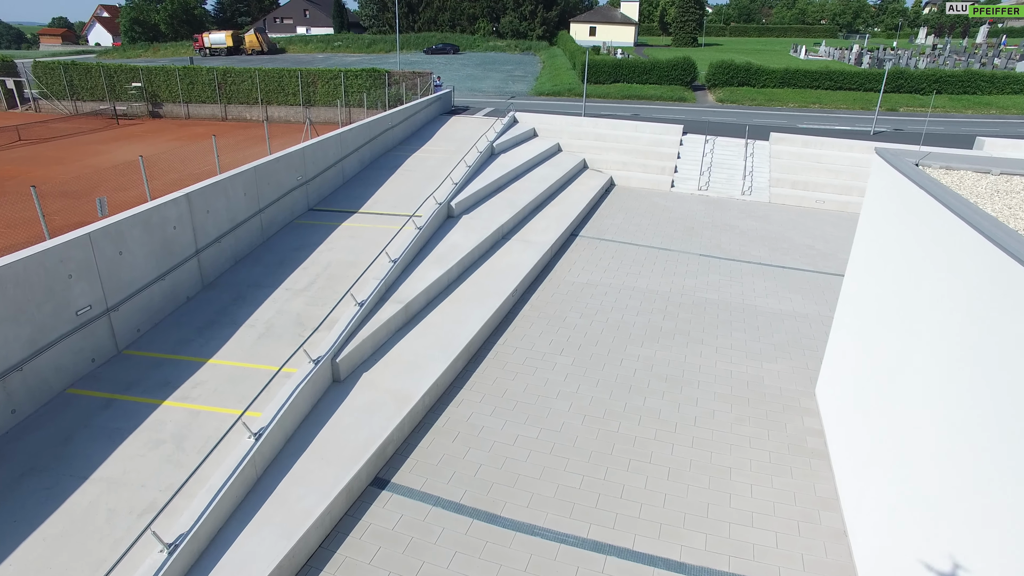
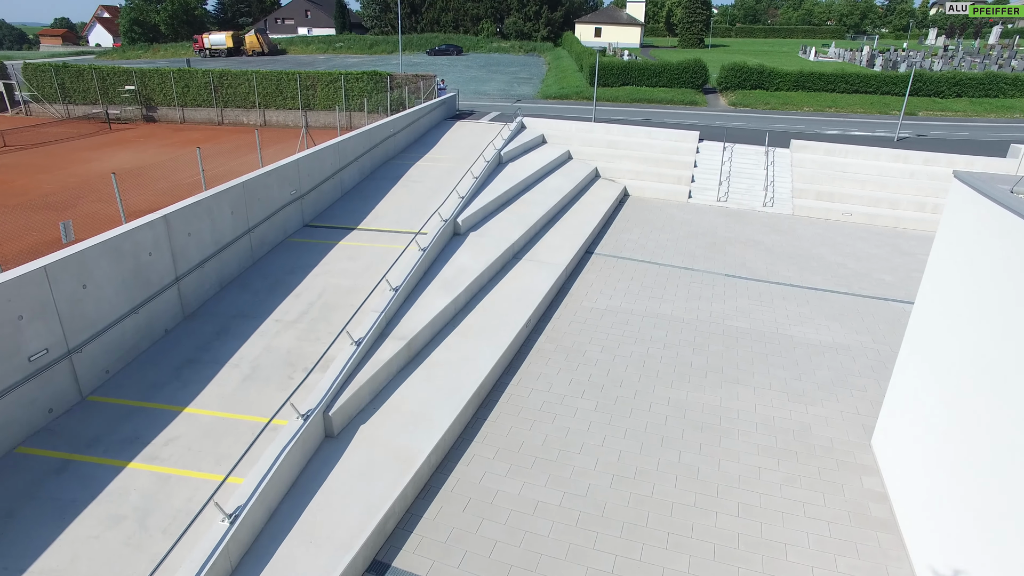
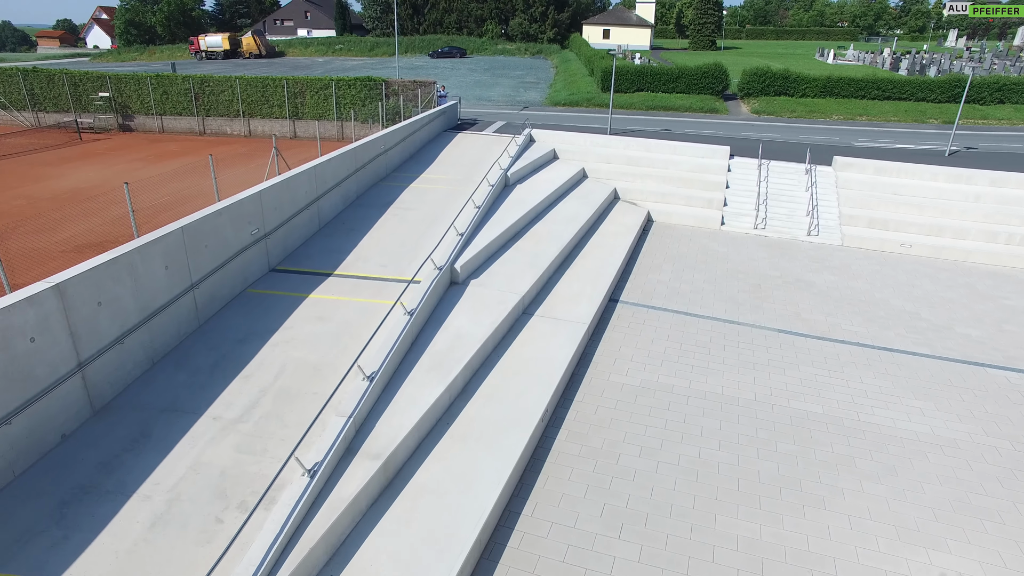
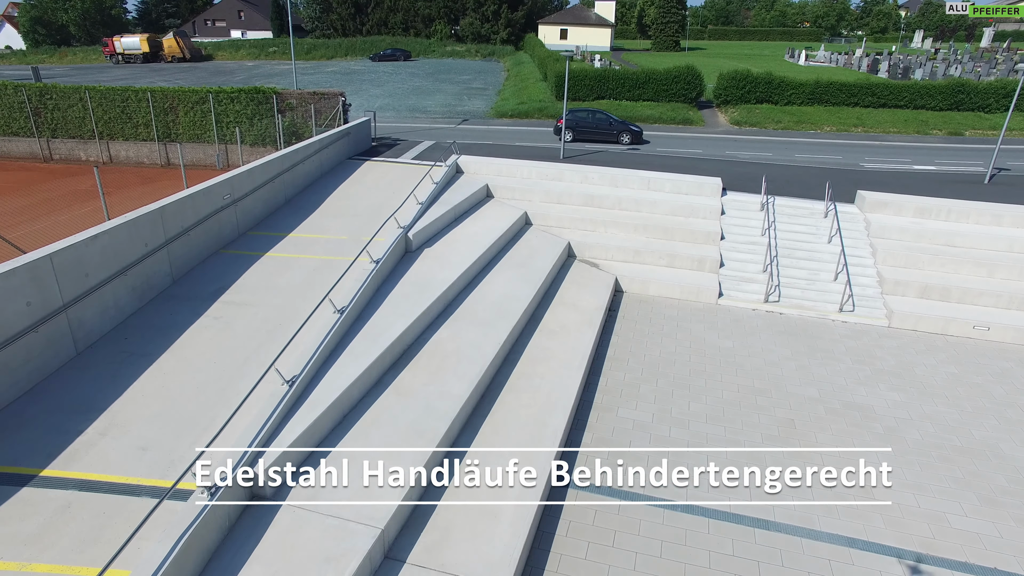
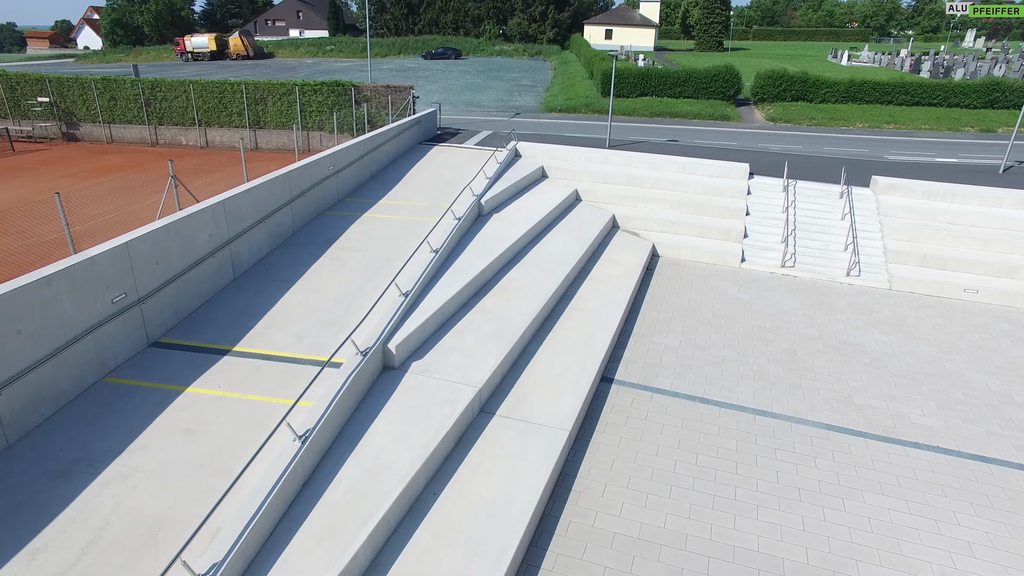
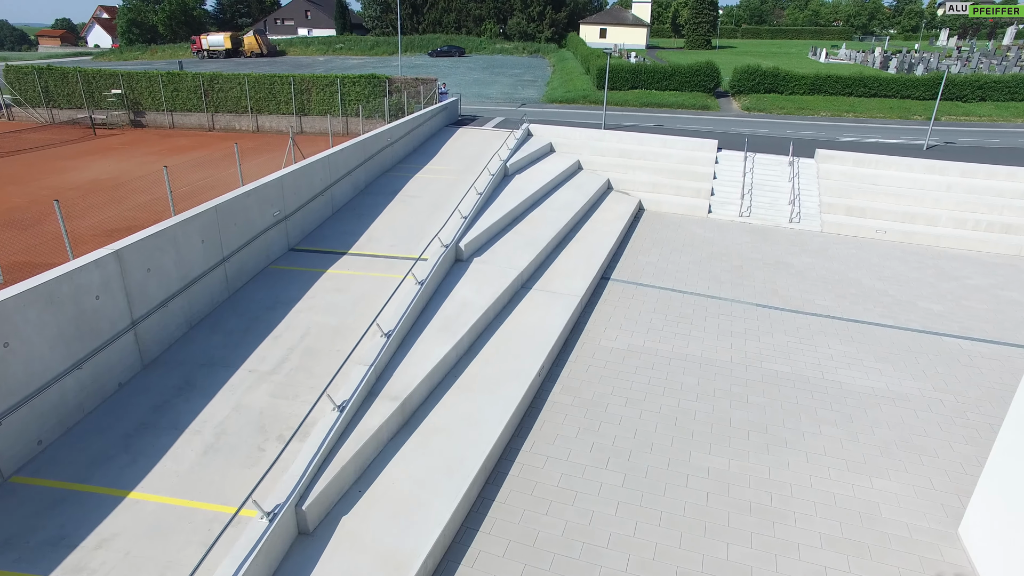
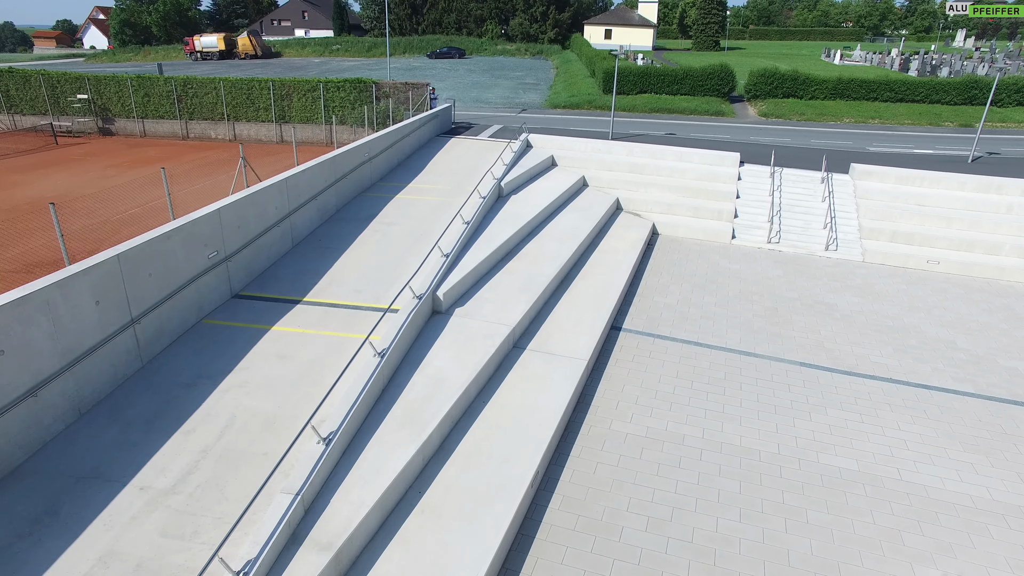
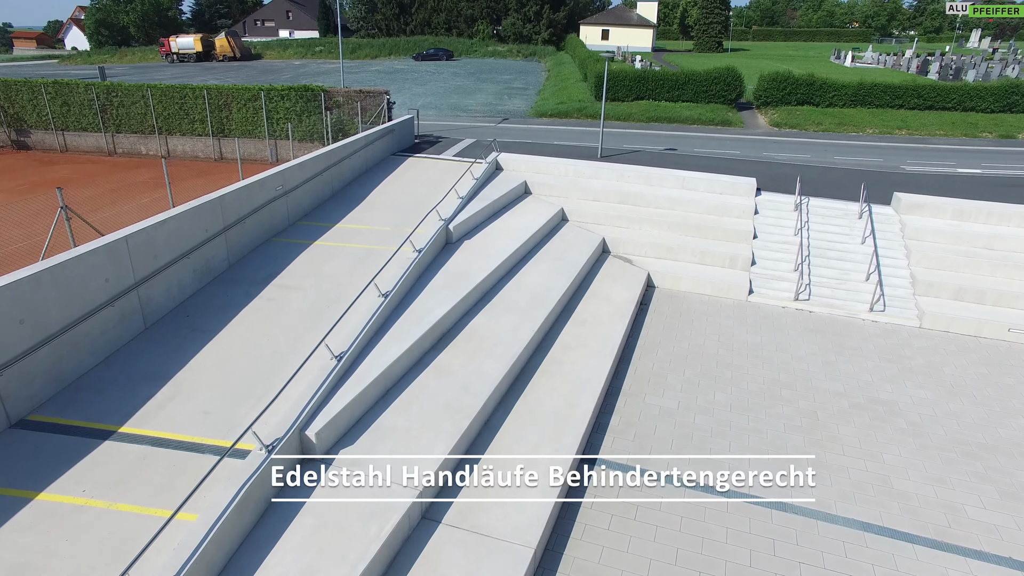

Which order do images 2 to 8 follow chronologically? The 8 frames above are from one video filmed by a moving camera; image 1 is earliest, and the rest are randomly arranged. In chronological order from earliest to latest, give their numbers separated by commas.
2, 6, 3, 7, 5, 8, 4
